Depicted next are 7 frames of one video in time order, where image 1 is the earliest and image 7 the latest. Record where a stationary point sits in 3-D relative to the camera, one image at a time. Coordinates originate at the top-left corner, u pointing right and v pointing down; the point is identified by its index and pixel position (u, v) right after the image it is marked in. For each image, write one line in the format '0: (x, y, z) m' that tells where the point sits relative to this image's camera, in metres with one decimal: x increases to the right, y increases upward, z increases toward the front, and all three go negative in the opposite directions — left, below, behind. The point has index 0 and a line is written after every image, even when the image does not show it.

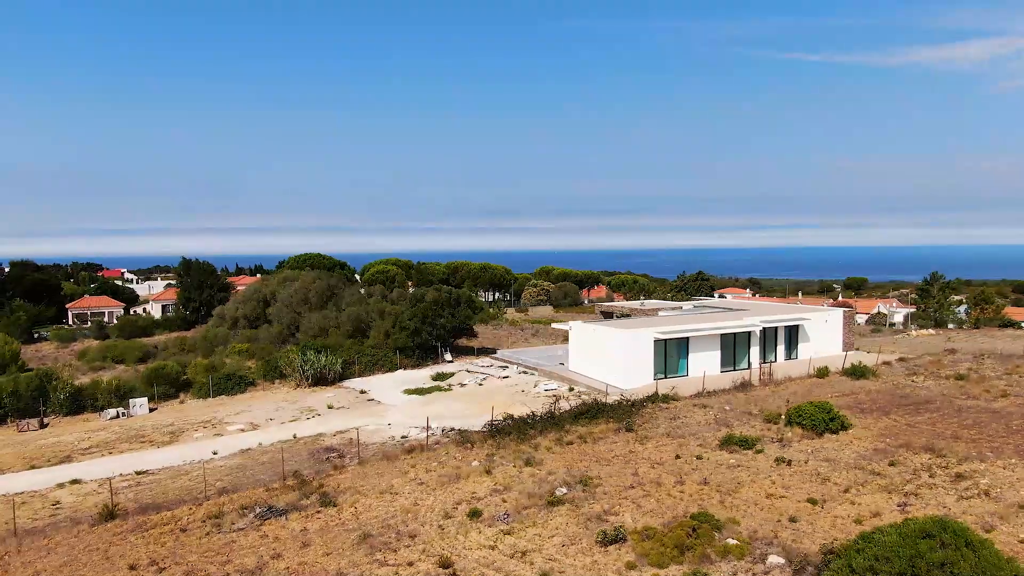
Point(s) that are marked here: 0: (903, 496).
0: (+7.0, -3.8, +10.3) m
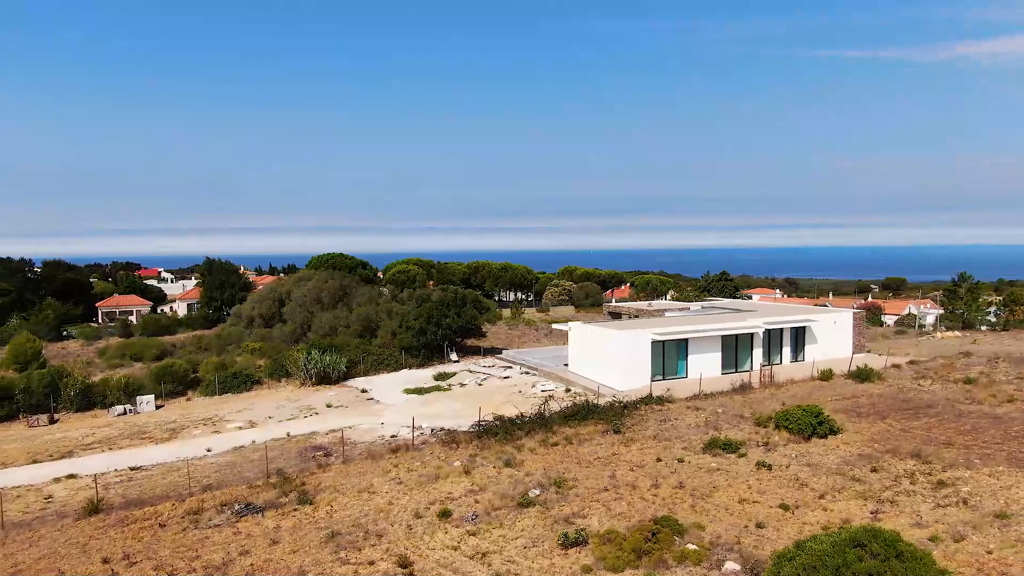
0: (+6.4, -3.8, +10.0) m
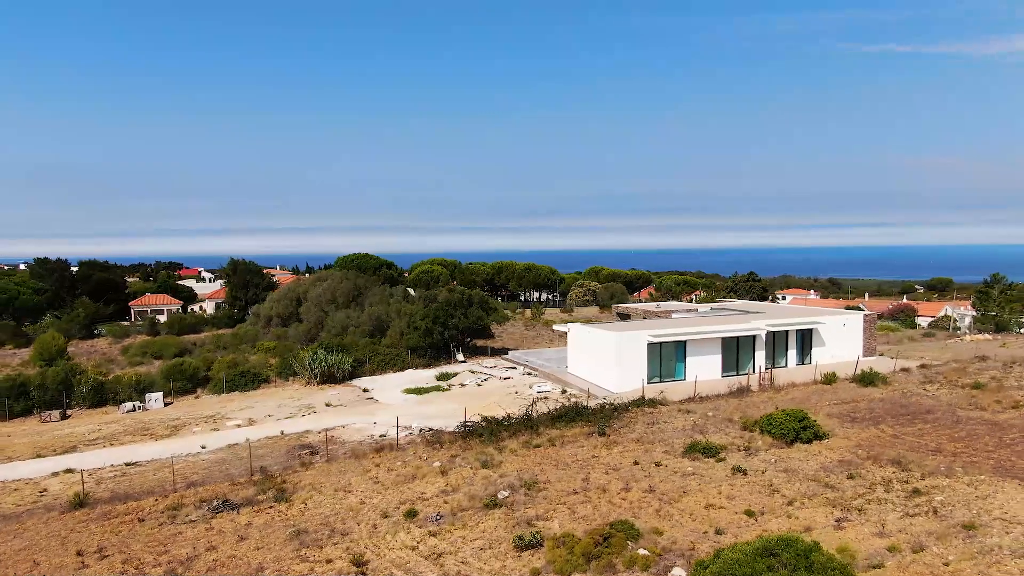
0: (+5.7, -3.8, +9.8) m
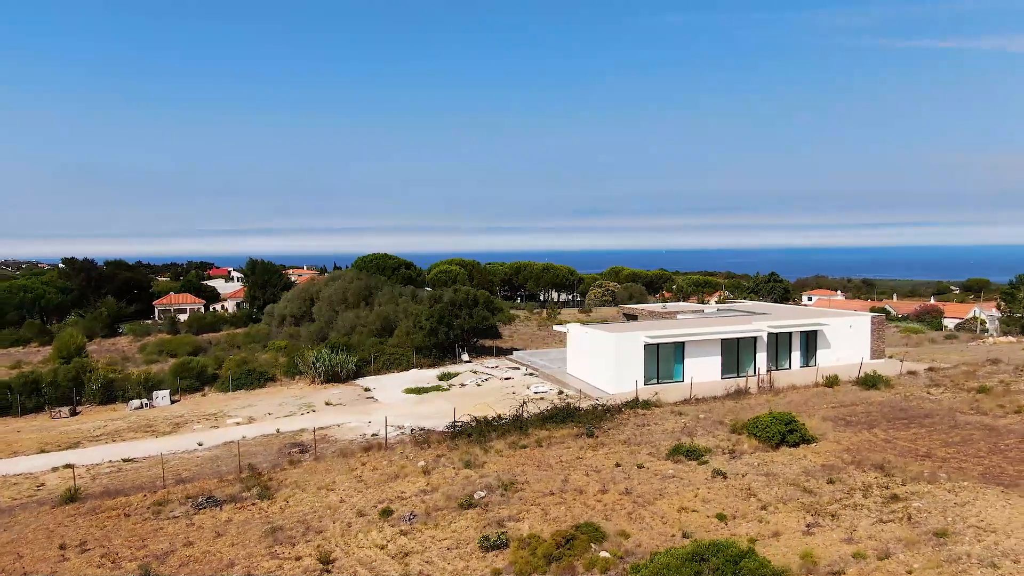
0: (+5.2, -3.9, +9.7) m
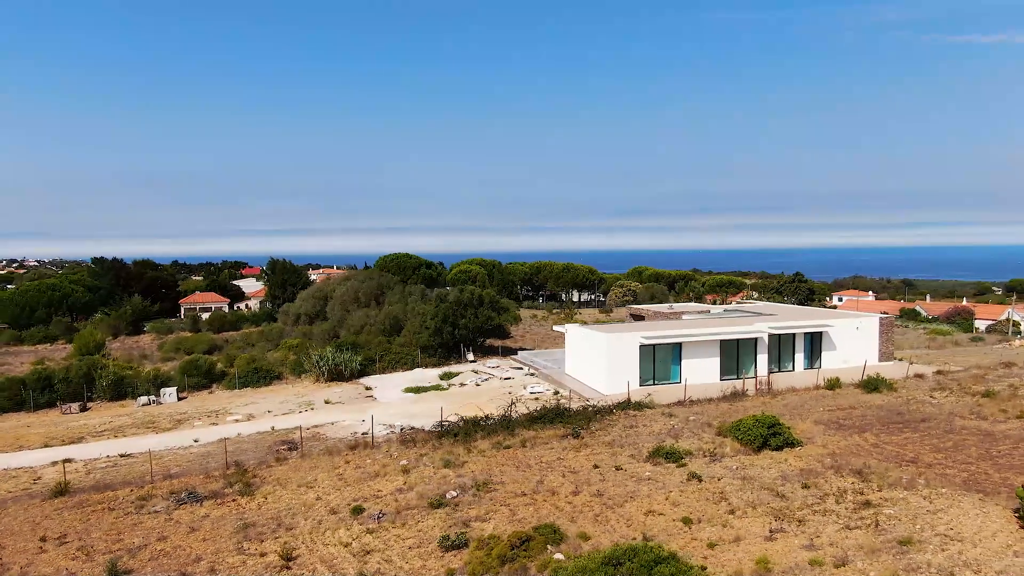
0: (+4.5, -3.9, +9.5) m
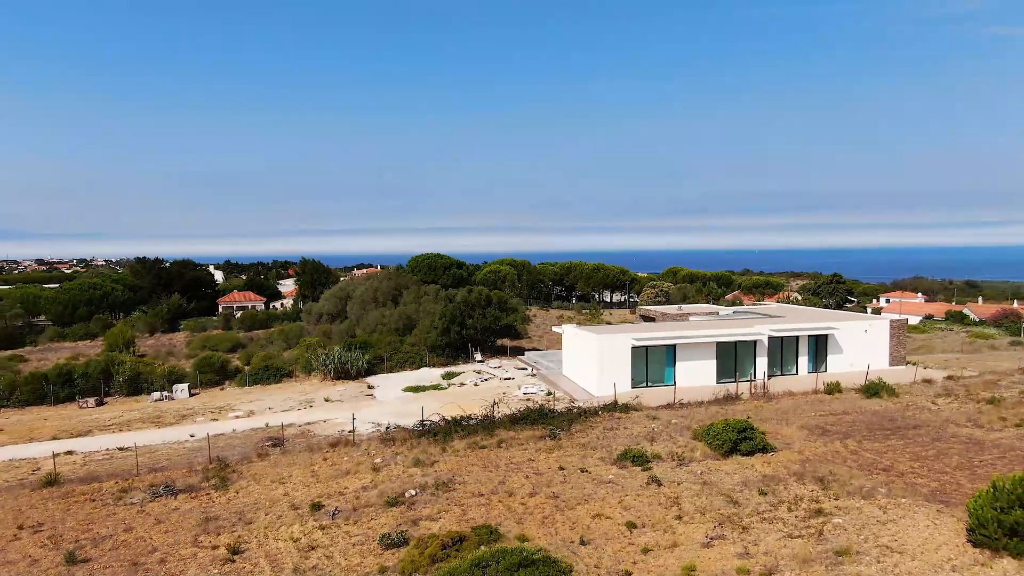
0: (+3.5, -3.9, +9.3) m
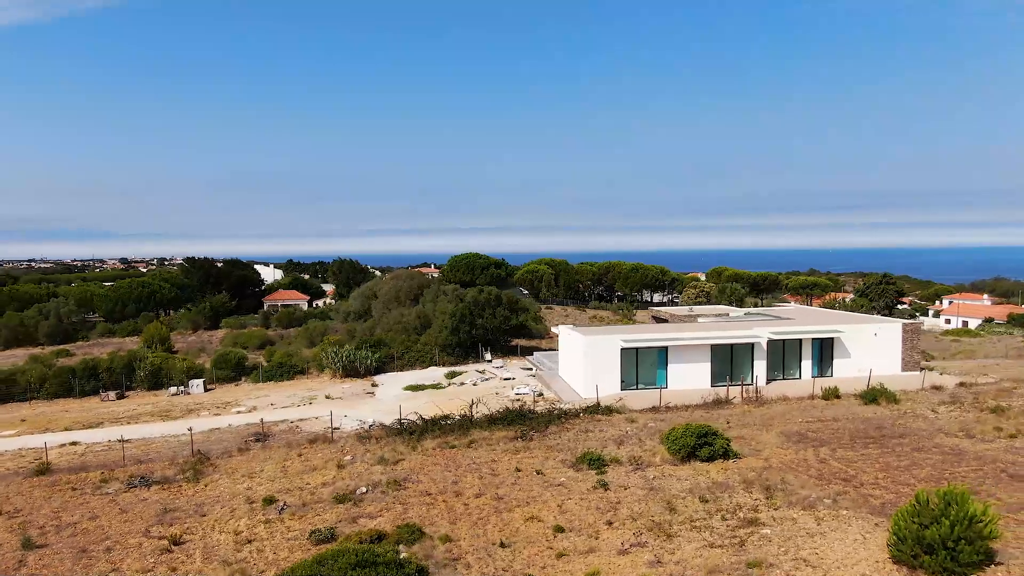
0: (+2.3, -4.0, +9.2) m
